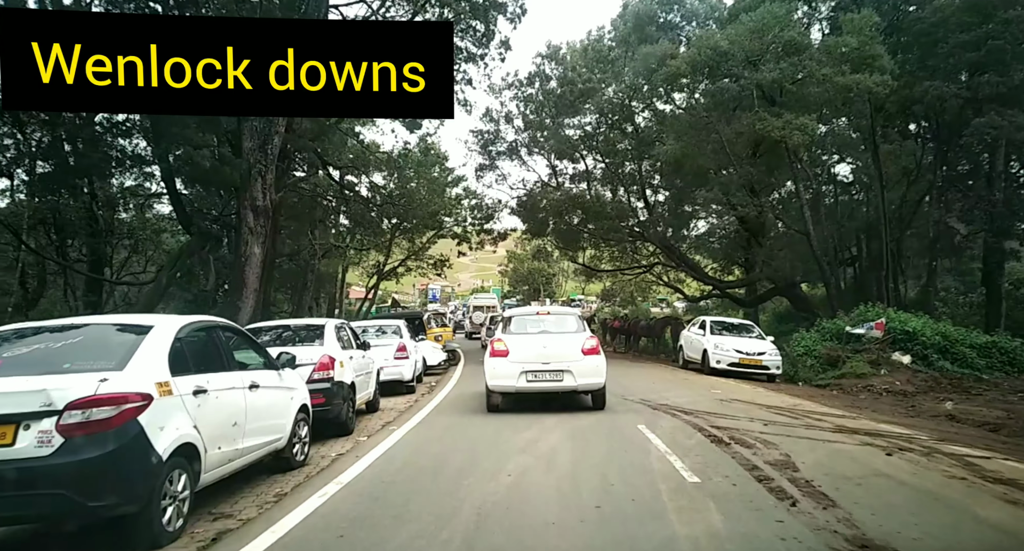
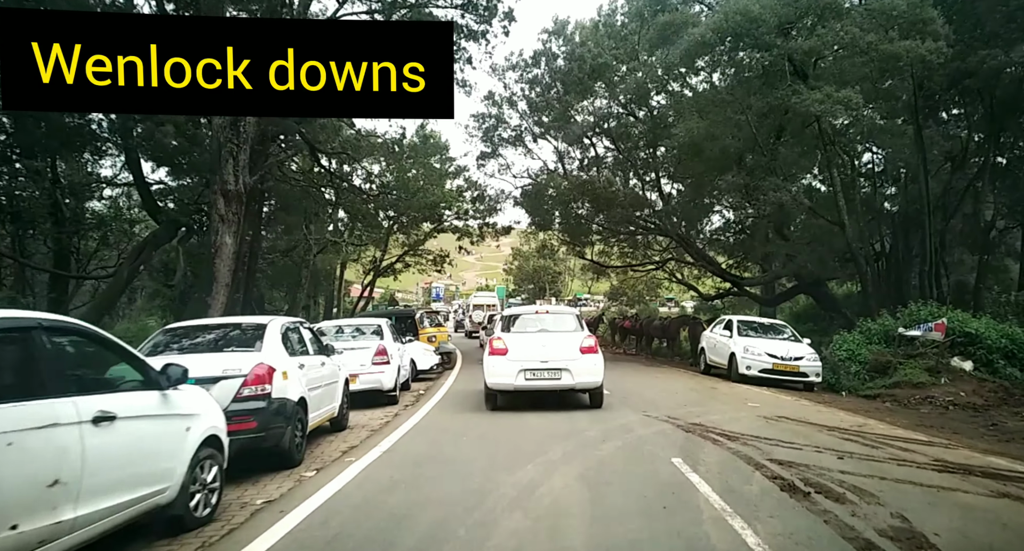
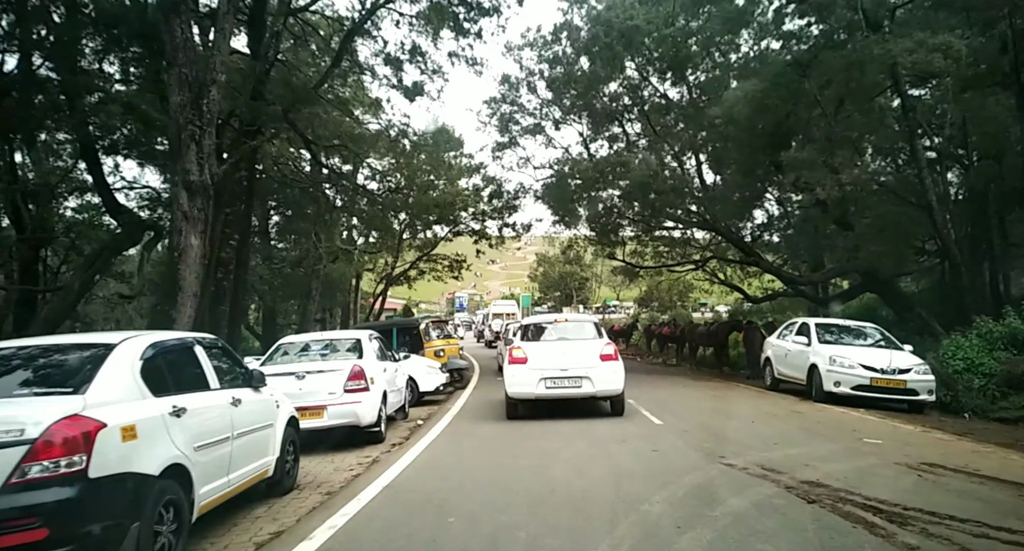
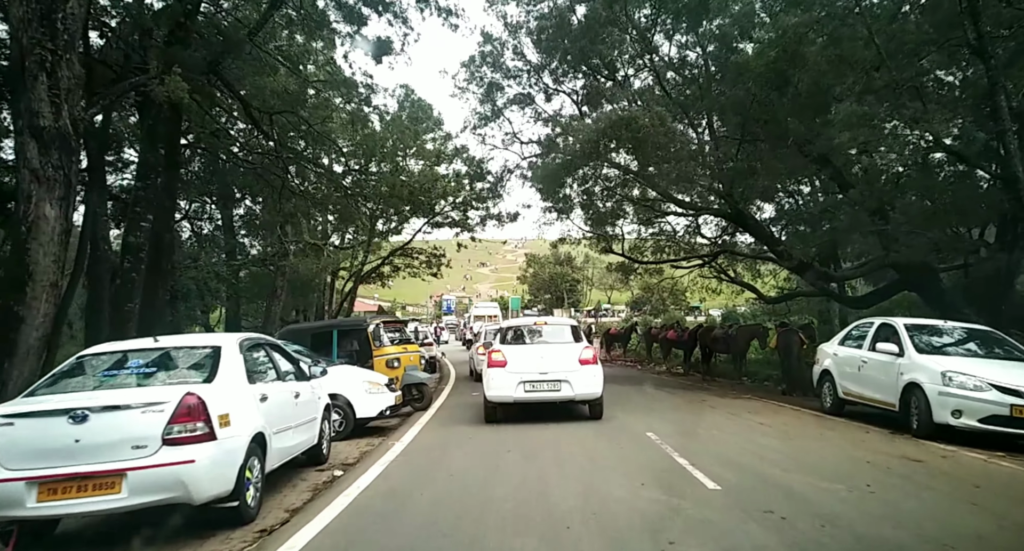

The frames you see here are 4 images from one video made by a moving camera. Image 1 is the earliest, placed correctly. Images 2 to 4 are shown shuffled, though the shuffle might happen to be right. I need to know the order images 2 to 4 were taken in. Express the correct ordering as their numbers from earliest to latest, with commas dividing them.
2, 3, 4
